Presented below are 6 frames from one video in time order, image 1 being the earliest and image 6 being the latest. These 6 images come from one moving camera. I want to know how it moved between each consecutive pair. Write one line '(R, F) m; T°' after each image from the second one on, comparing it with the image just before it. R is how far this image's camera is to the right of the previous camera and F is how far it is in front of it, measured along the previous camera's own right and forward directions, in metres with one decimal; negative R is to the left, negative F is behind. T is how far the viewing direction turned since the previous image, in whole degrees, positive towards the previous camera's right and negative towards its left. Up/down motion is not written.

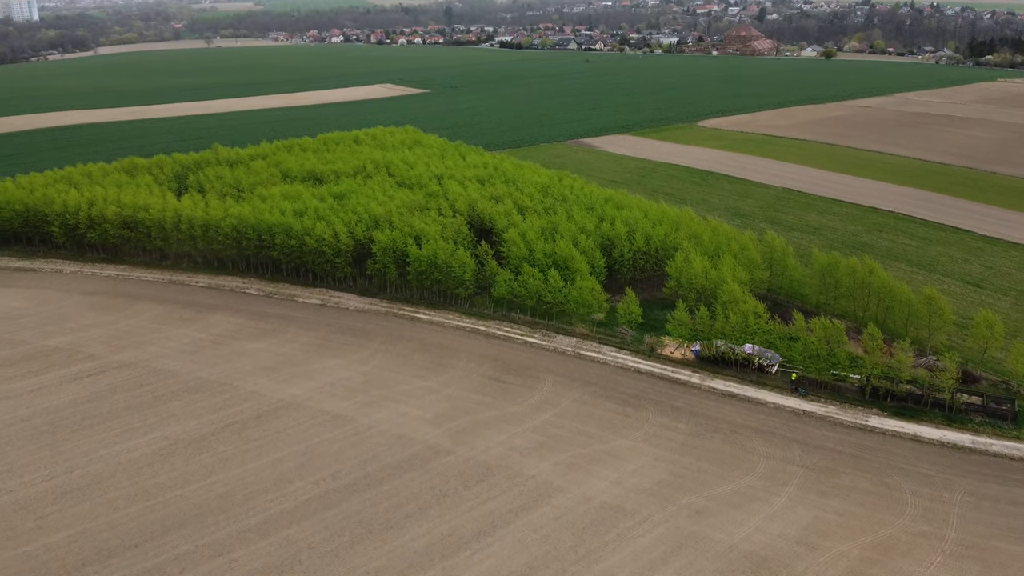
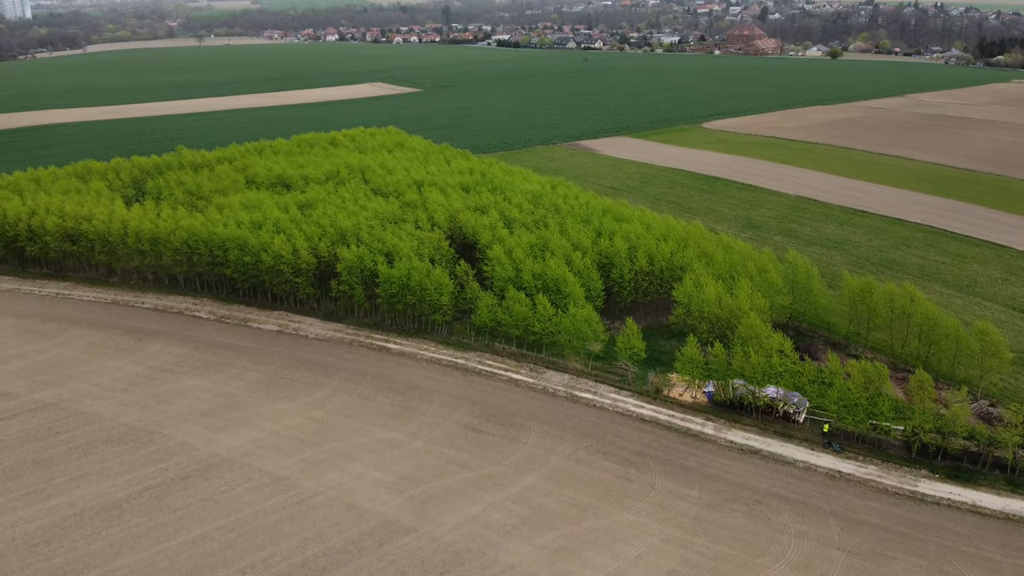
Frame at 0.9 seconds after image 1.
(+0.4, +3.7) m; 0°
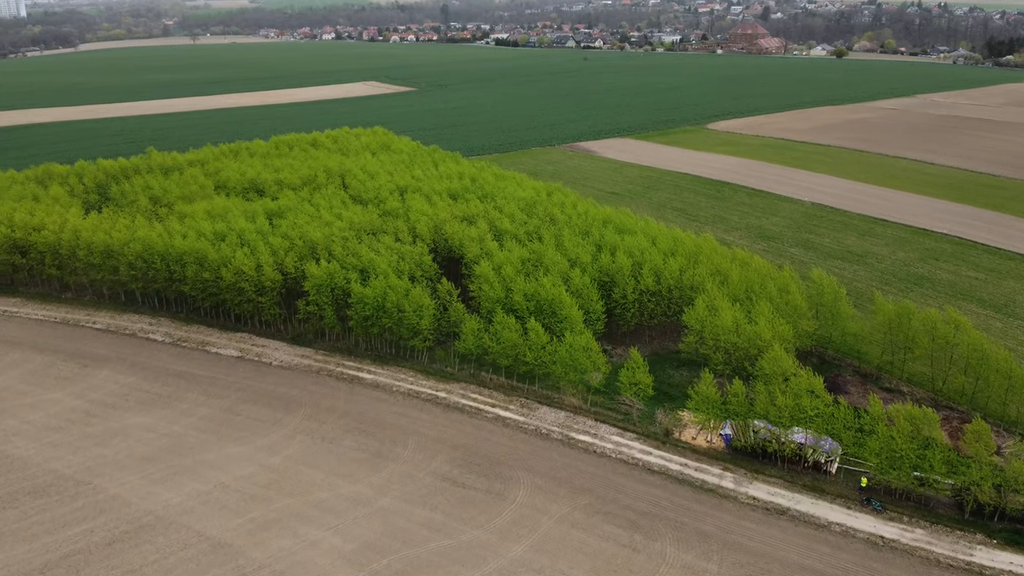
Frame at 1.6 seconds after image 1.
(+0.3, +2.9) m; 0°
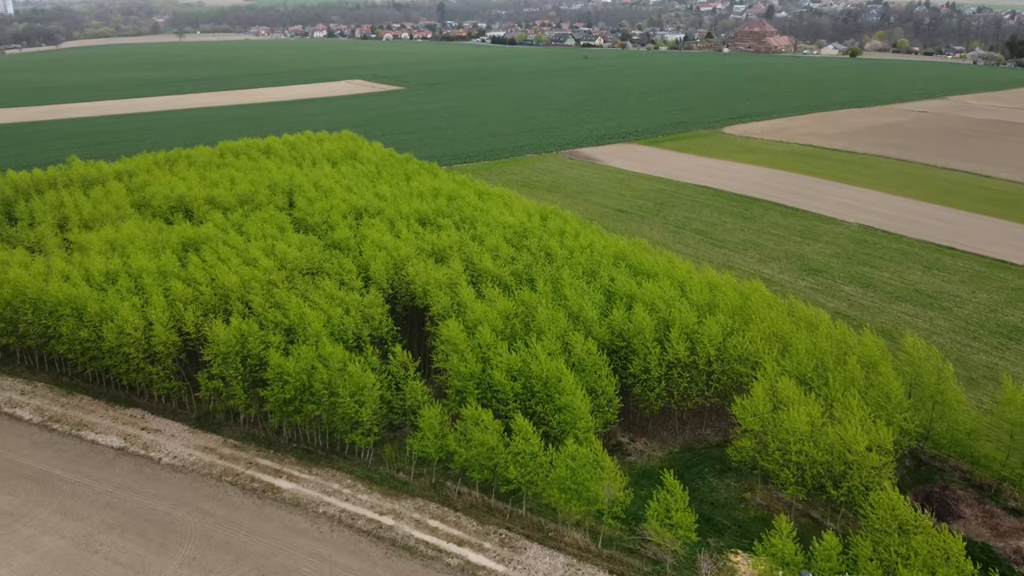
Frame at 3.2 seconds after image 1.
(+0.3, +6.2) m; 0°
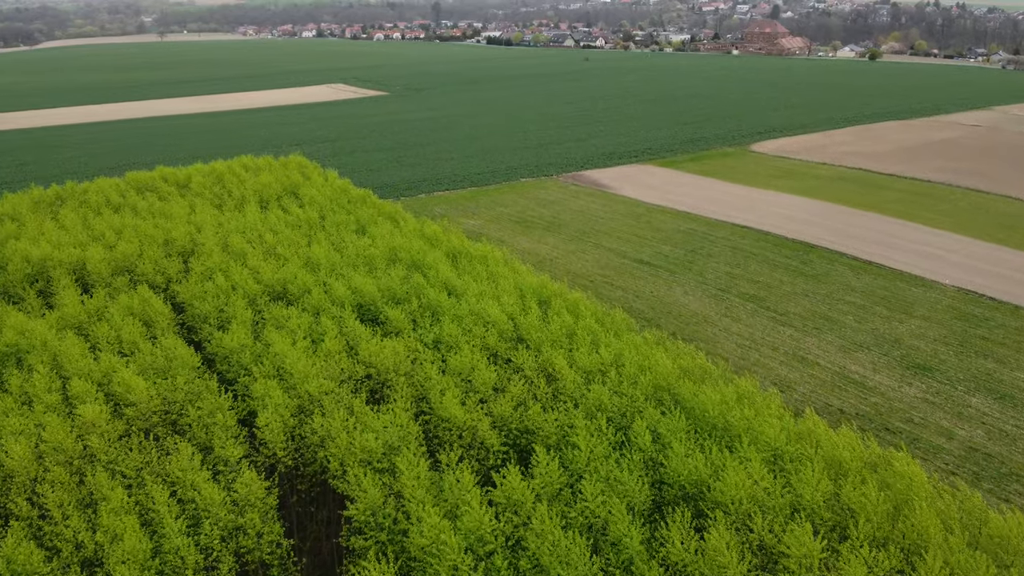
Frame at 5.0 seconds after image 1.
(+0.2, +7.6) m; 0°
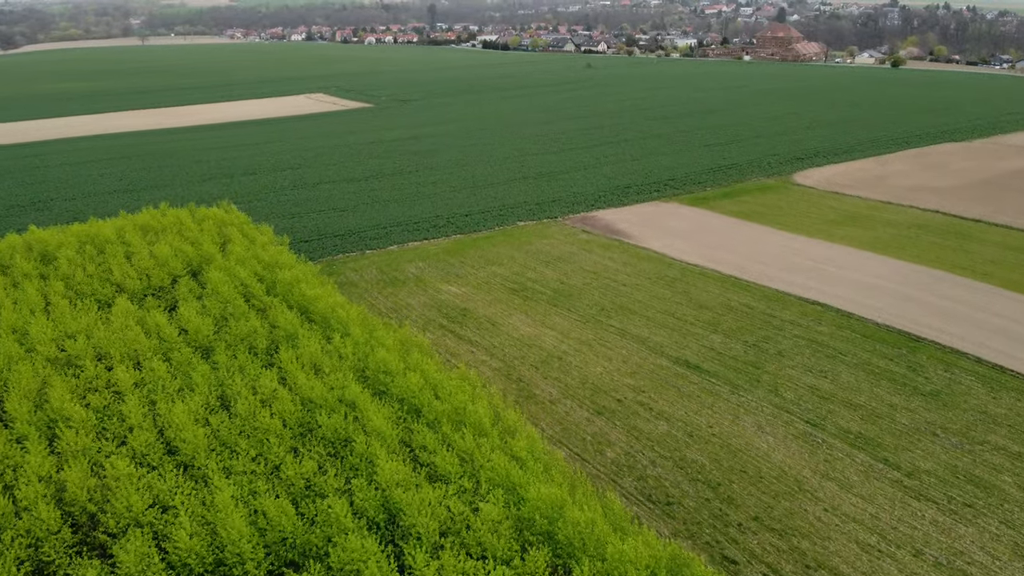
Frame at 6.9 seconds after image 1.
(+0.1, +7.2) m; 0°
